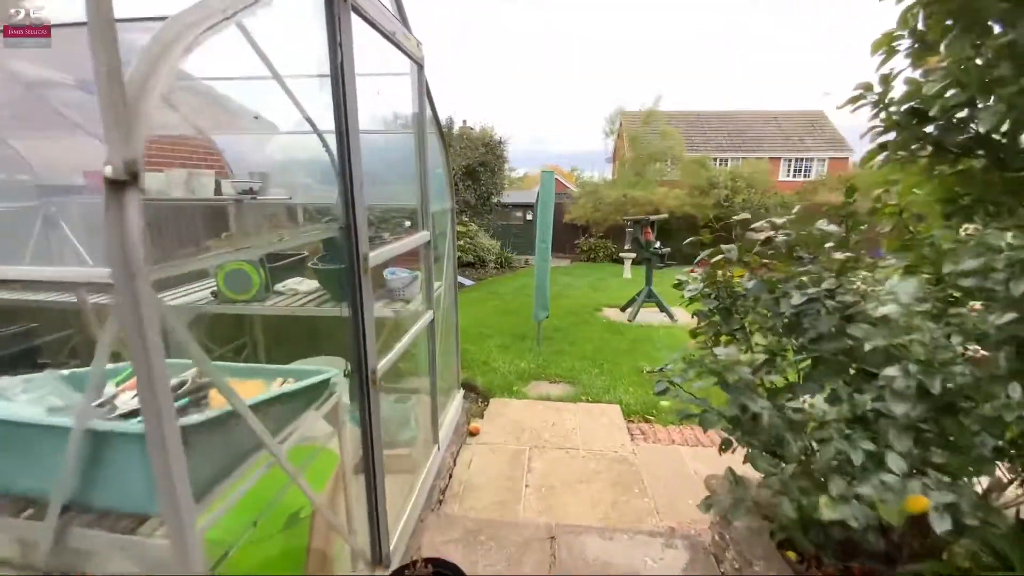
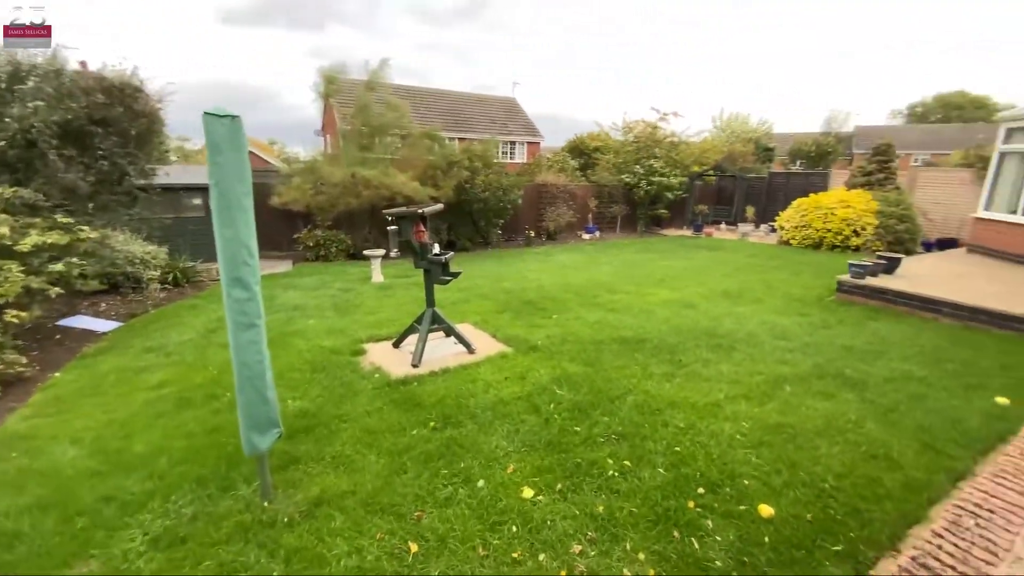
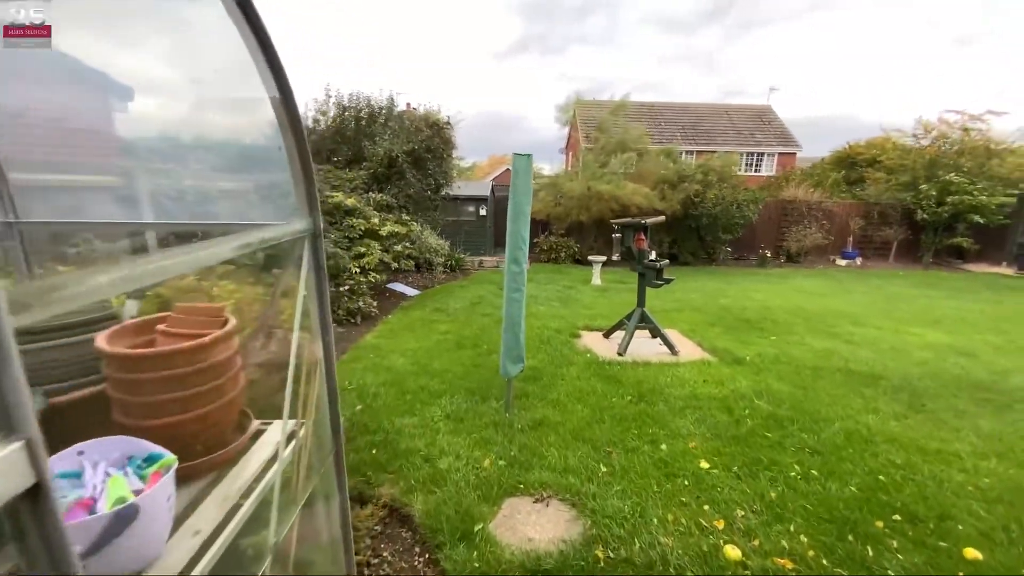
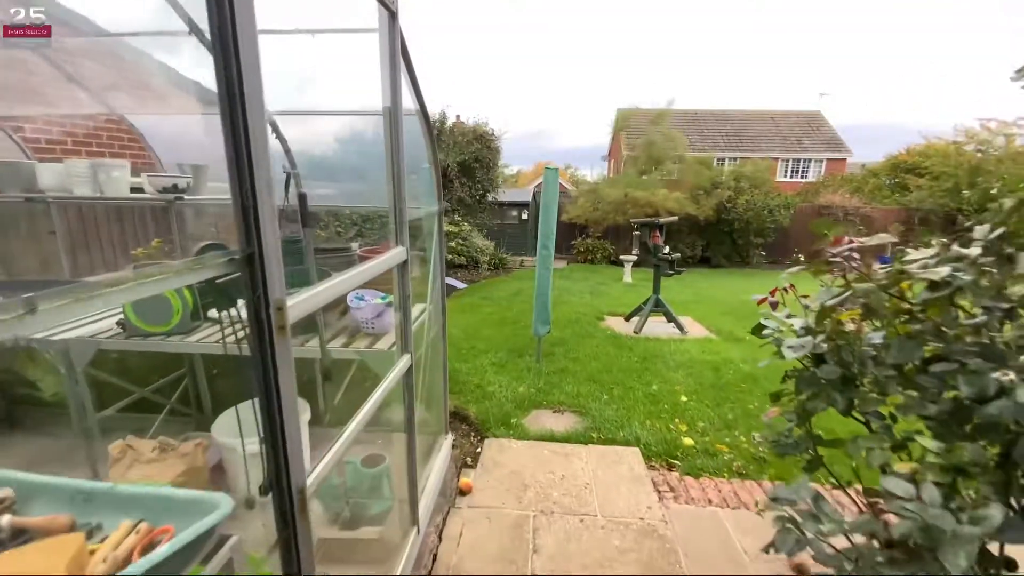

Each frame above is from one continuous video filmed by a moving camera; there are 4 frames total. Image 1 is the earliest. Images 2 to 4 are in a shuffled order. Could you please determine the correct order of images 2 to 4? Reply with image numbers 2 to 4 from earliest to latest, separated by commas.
4, 3, 2
